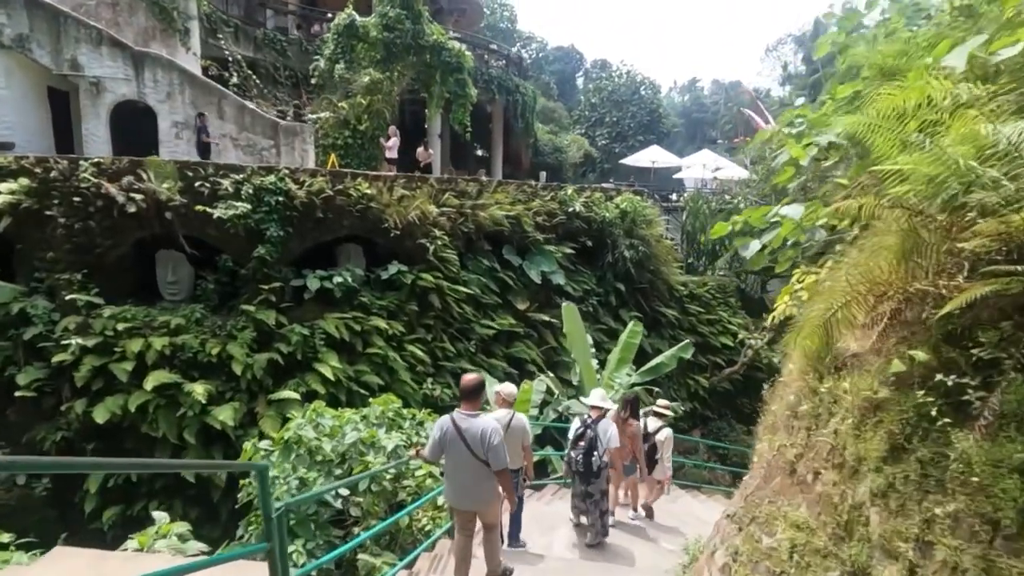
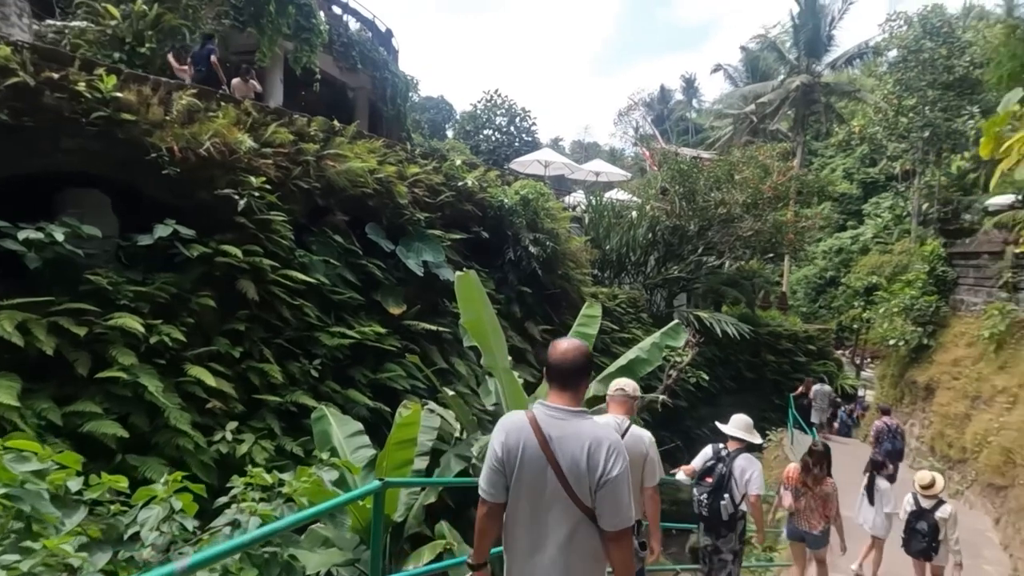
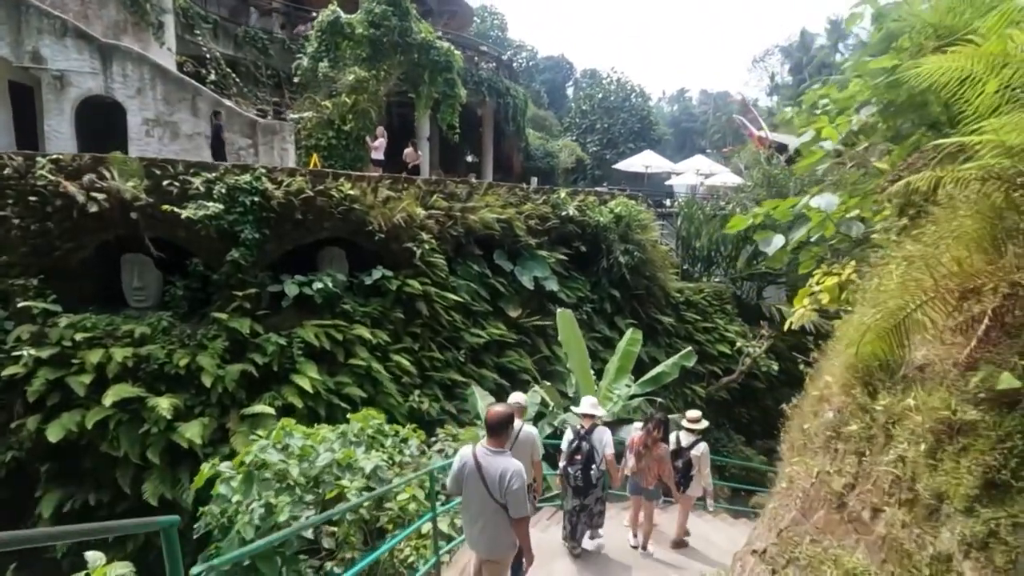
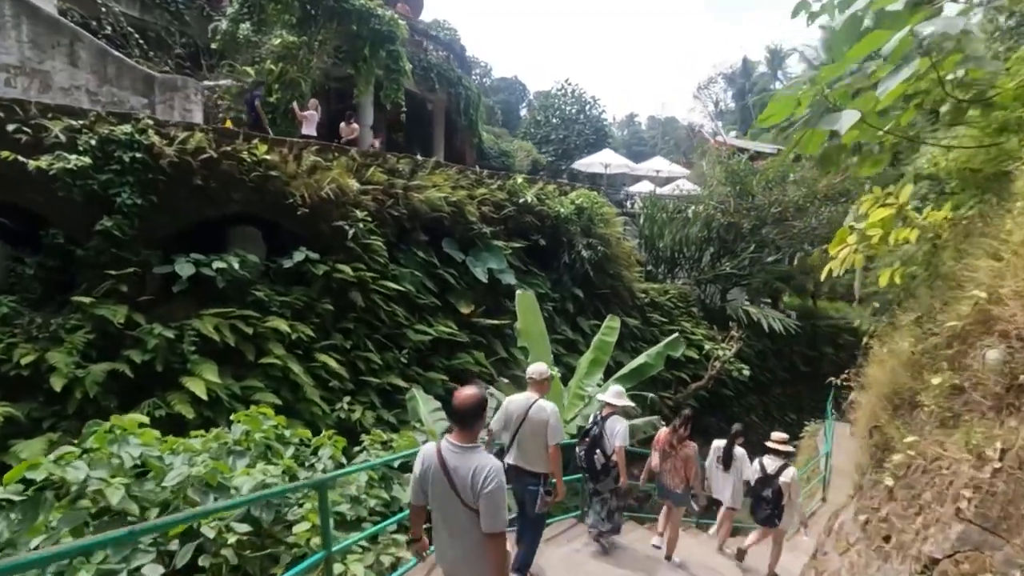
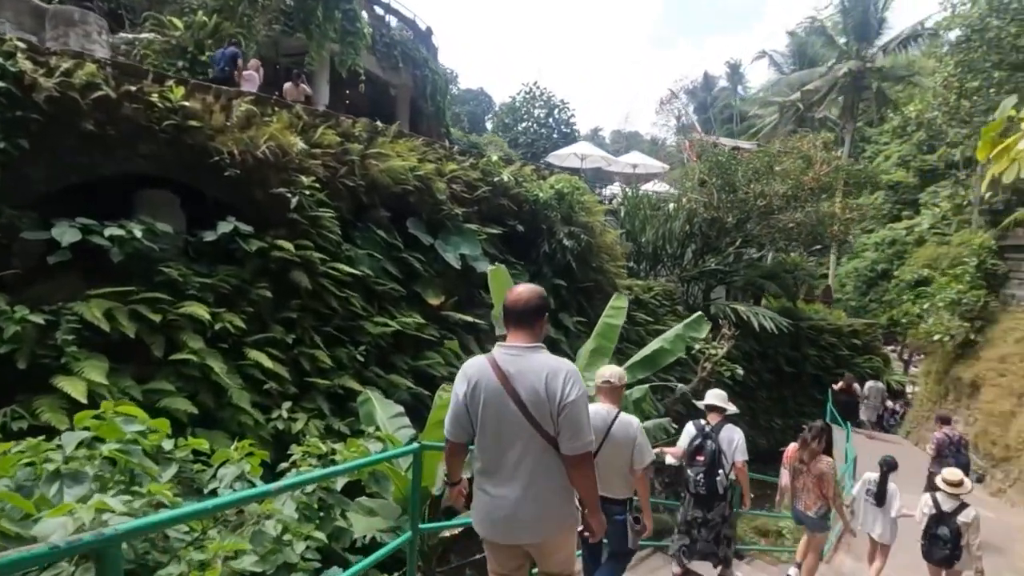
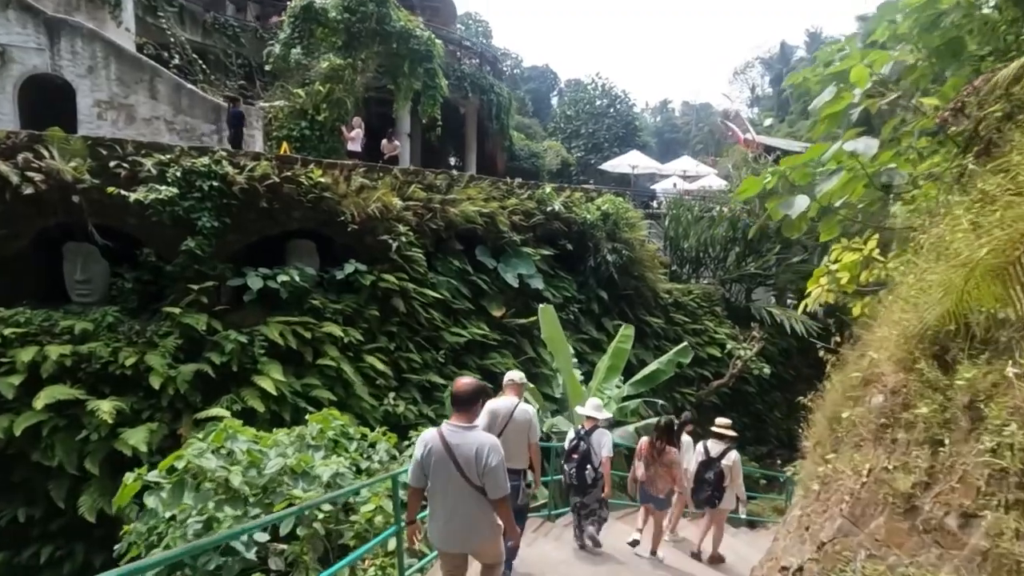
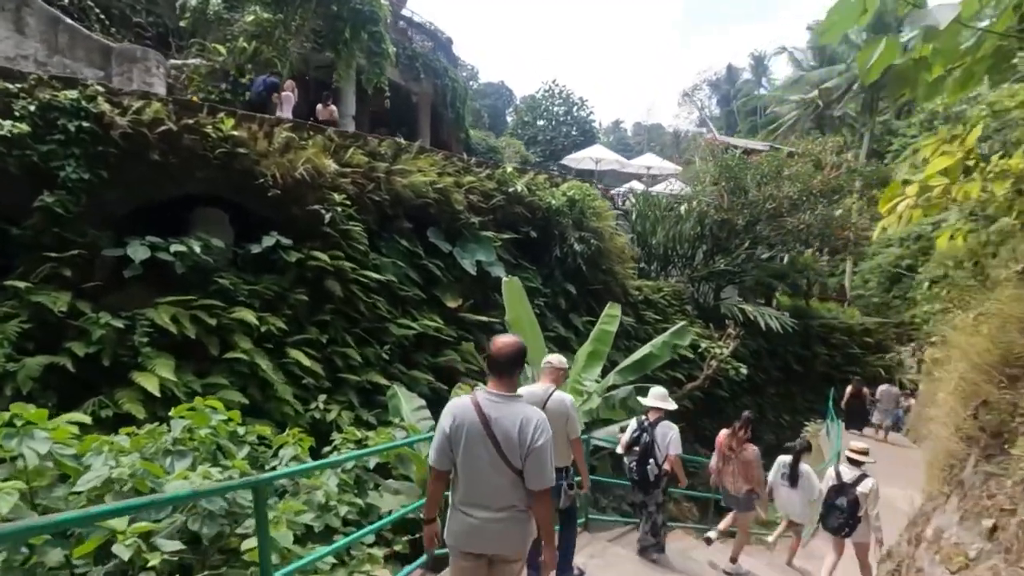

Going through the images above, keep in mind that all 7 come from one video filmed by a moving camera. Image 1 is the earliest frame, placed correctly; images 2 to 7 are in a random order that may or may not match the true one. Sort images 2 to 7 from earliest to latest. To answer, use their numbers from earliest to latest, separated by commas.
3, 6, 4, 7, 5, 2
